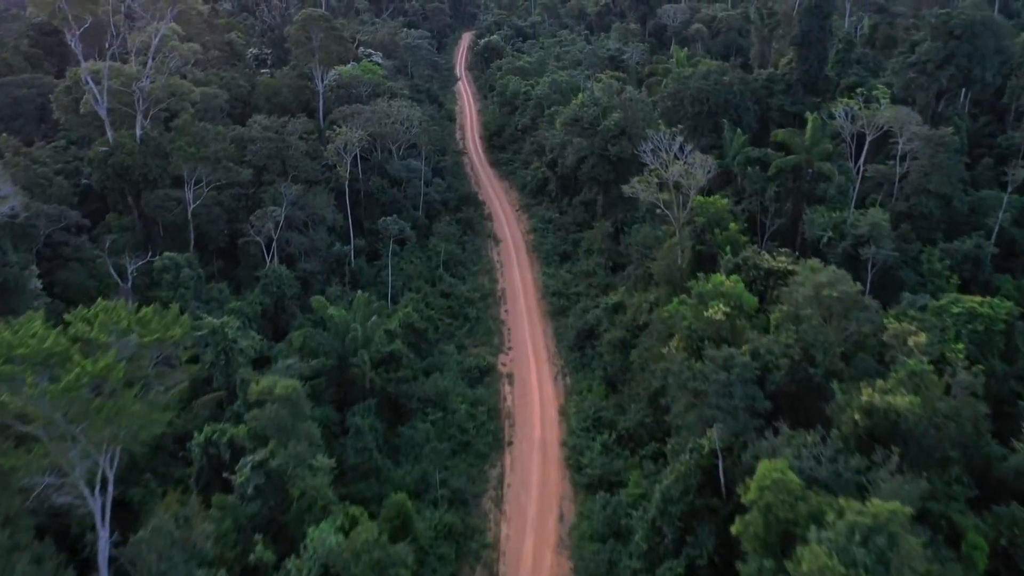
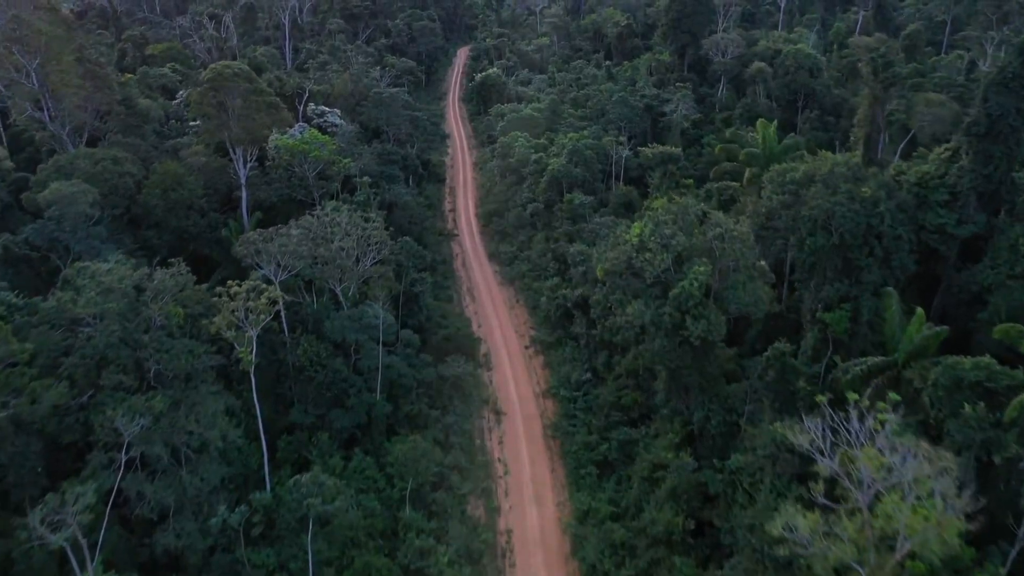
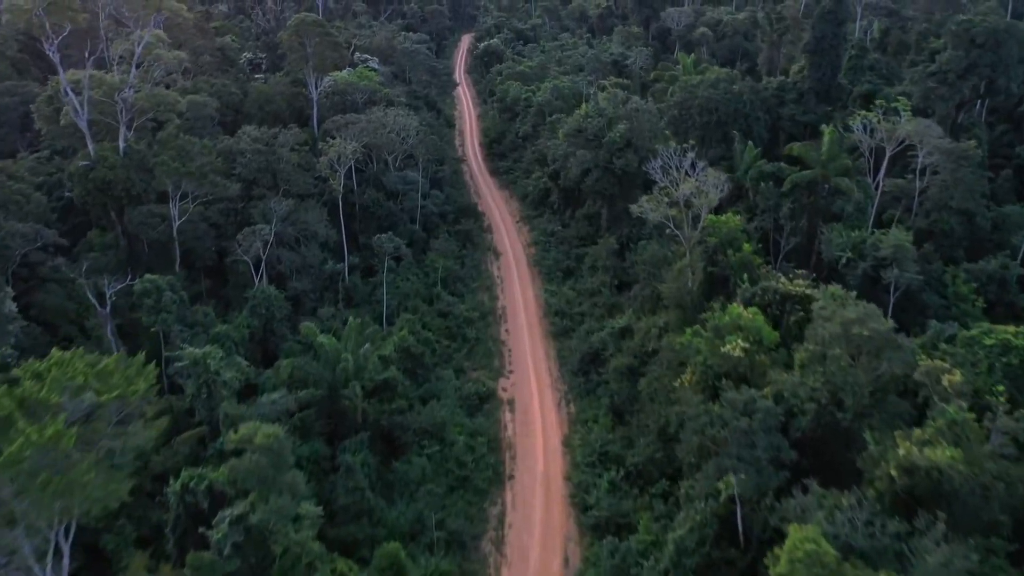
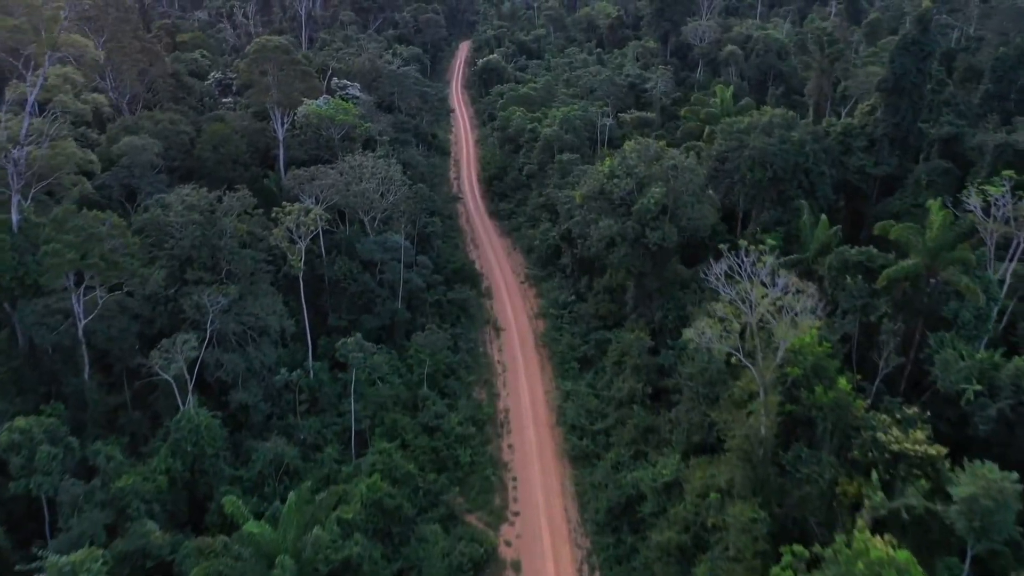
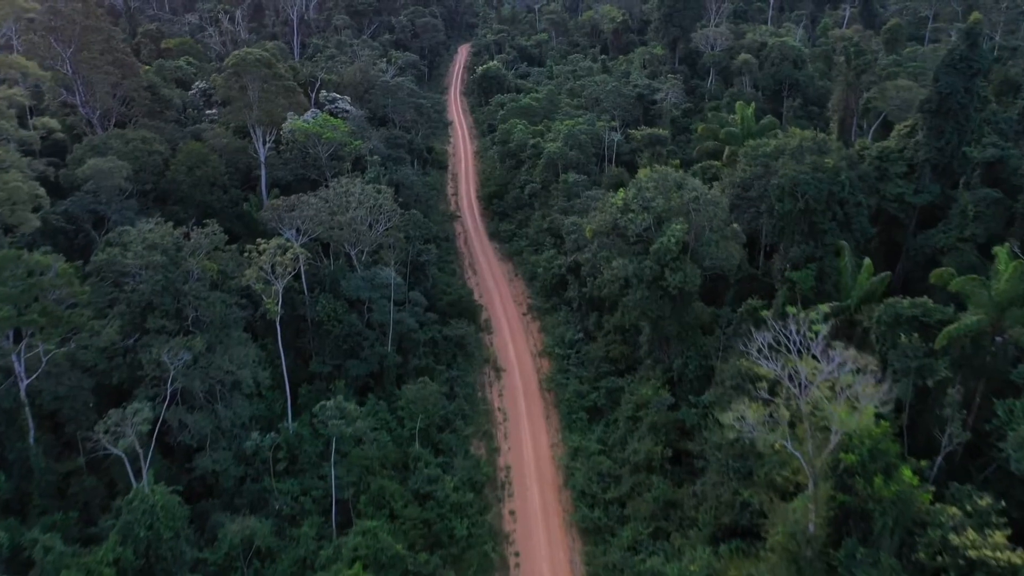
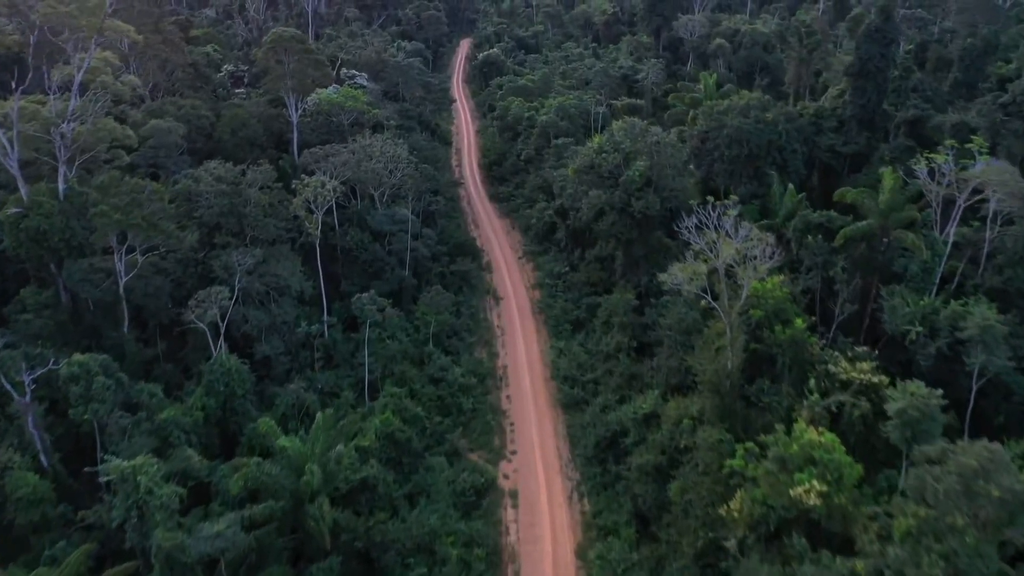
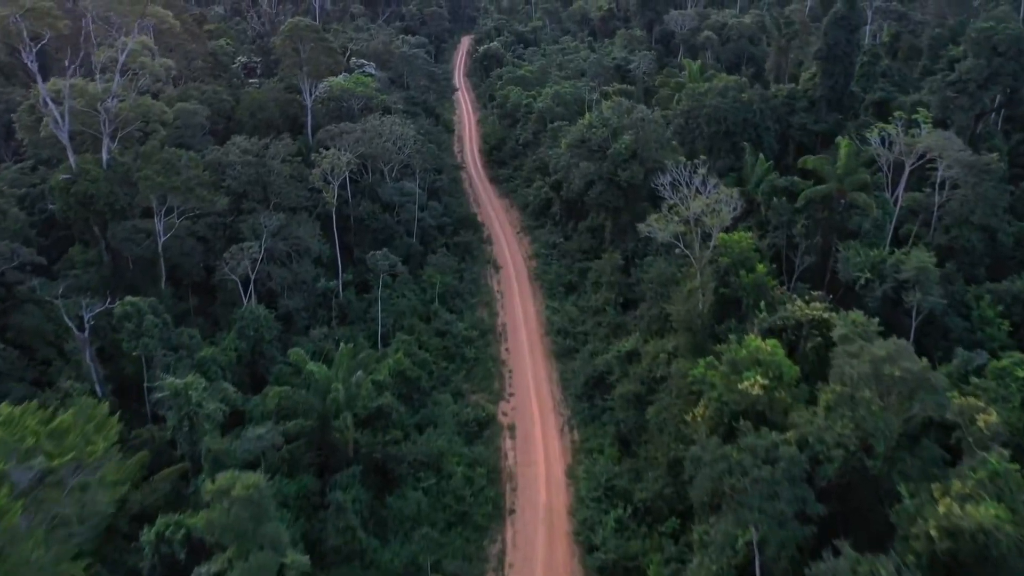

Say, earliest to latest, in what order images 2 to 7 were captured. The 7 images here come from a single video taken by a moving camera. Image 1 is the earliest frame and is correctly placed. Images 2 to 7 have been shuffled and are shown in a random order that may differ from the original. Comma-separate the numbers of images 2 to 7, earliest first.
3, 7, 6, 4, 5, 2
